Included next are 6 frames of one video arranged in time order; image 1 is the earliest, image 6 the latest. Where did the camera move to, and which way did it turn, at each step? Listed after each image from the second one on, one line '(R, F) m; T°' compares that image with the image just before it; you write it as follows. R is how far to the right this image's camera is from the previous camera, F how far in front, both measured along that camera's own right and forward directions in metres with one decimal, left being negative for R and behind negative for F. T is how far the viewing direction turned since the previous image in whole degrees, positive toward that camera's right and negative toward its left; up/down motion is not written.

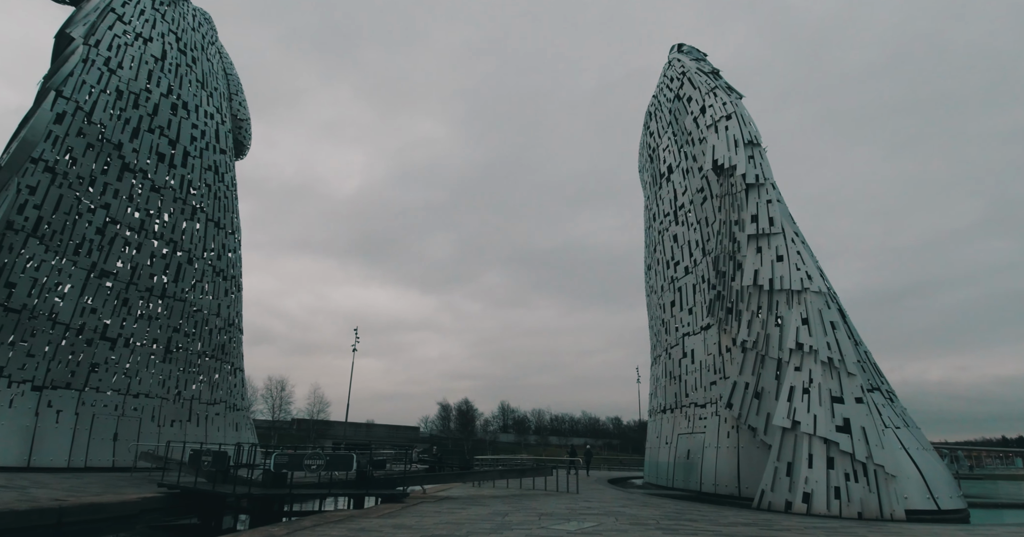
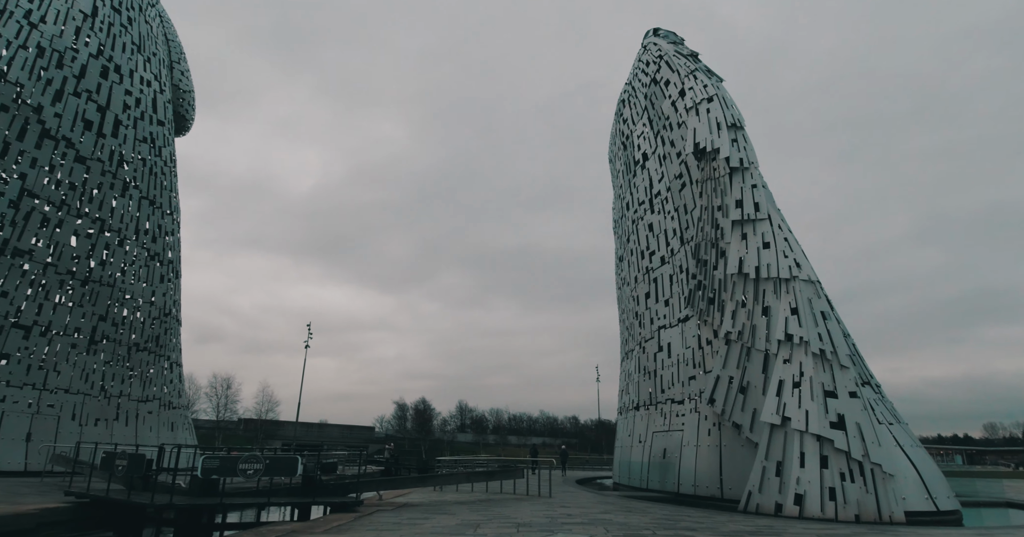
(-0.3, +1.4) m; +4°
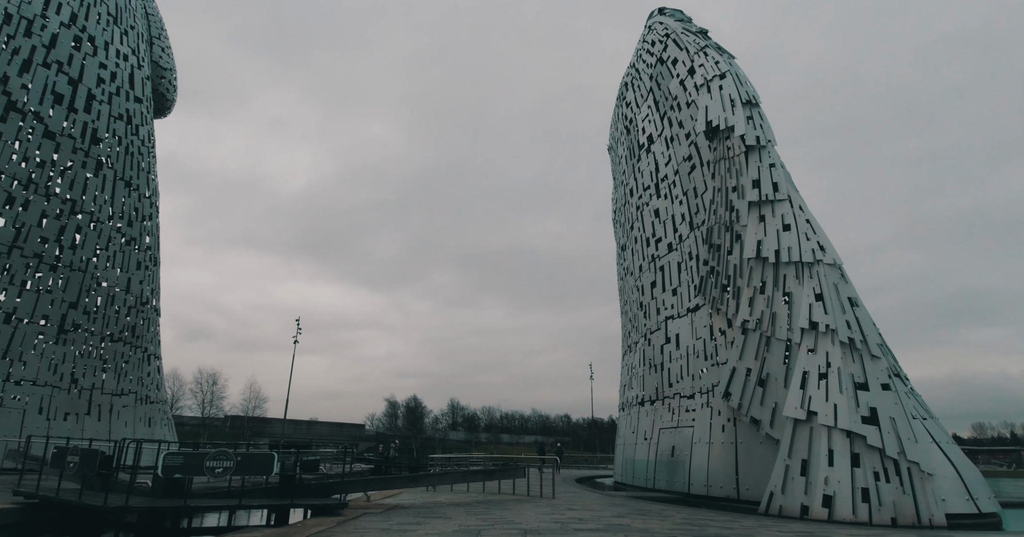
(-0.2, +1.1) m; +1°
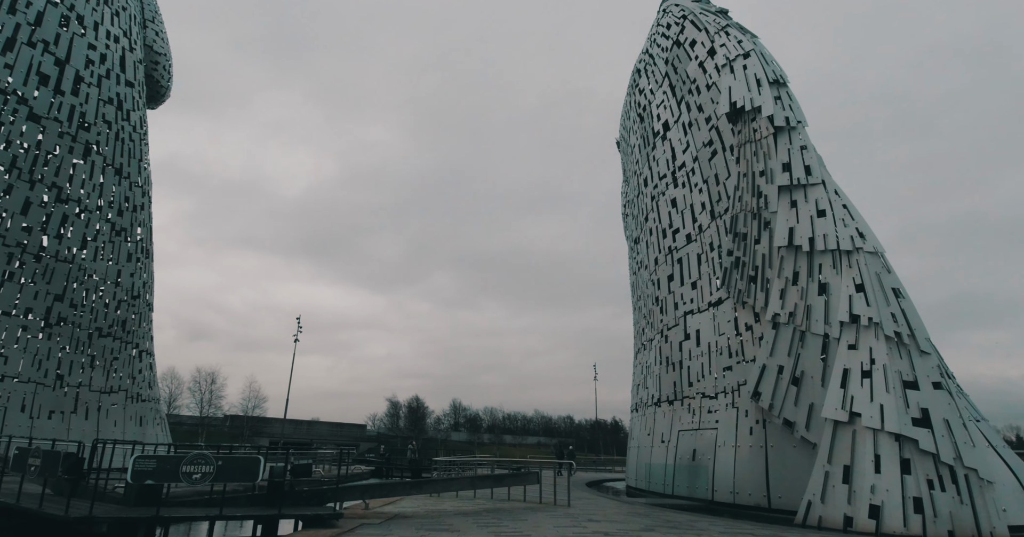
(-0.2, +1.0) m; 0°
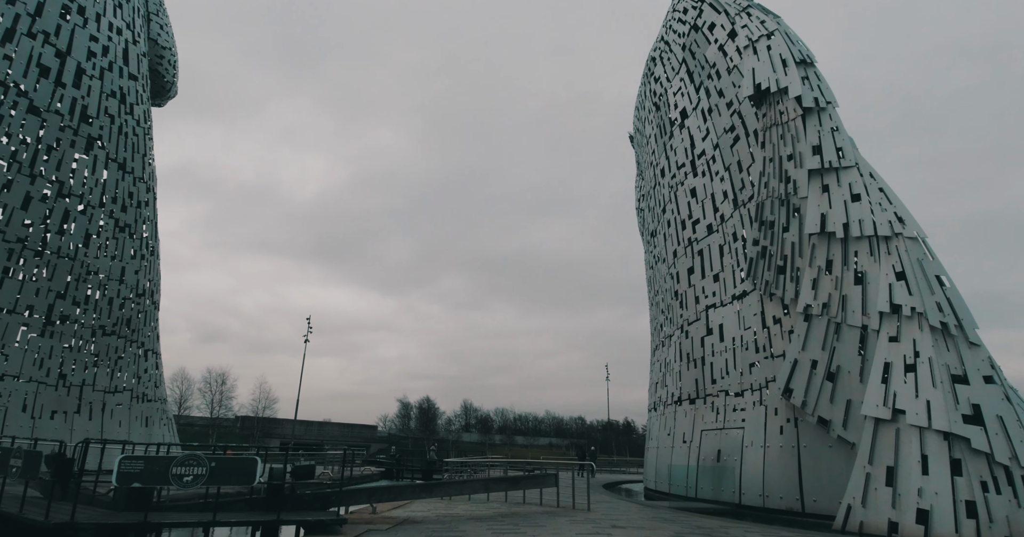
(-0.1, +0.7) m; -1°
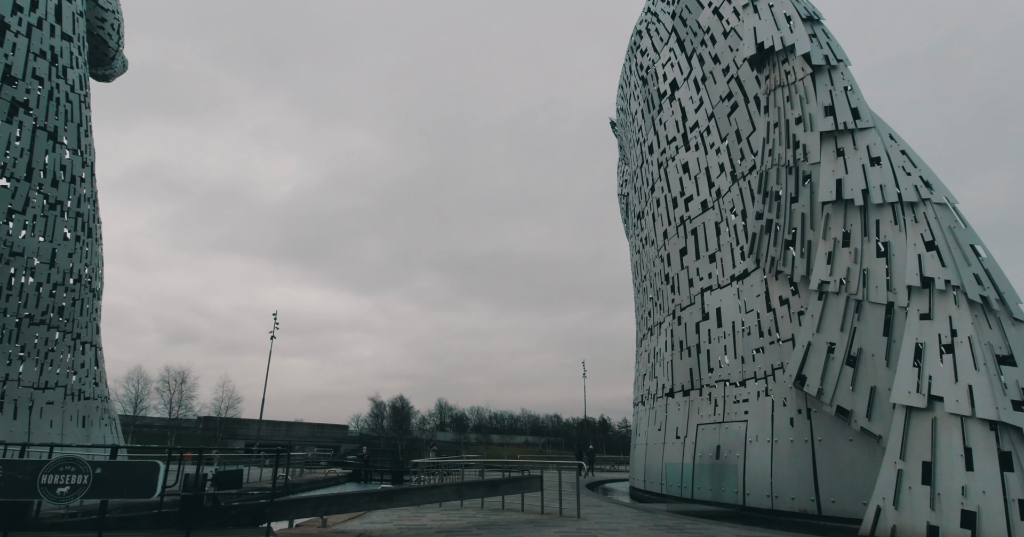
(0.0, +1.5) m; +2°
